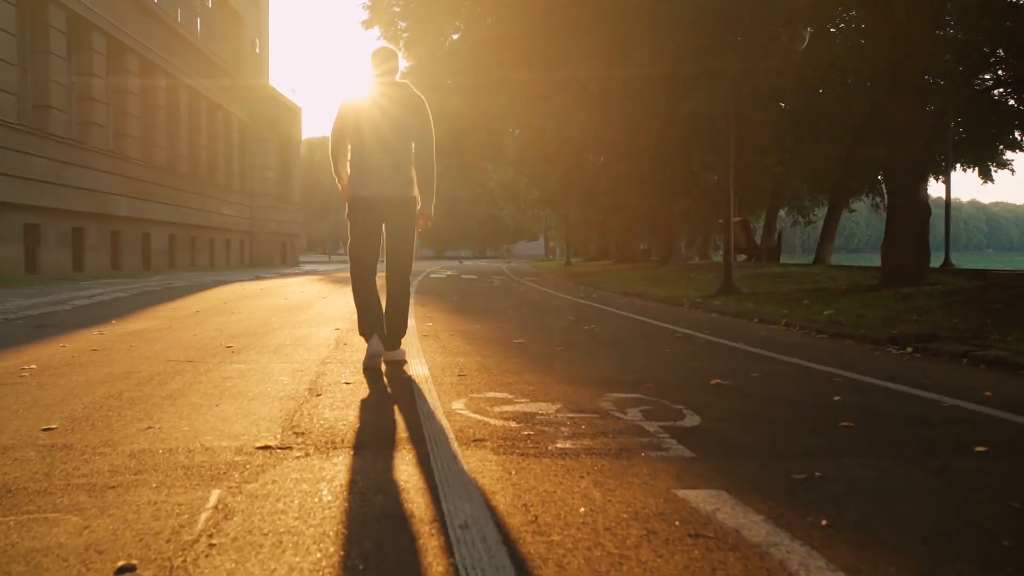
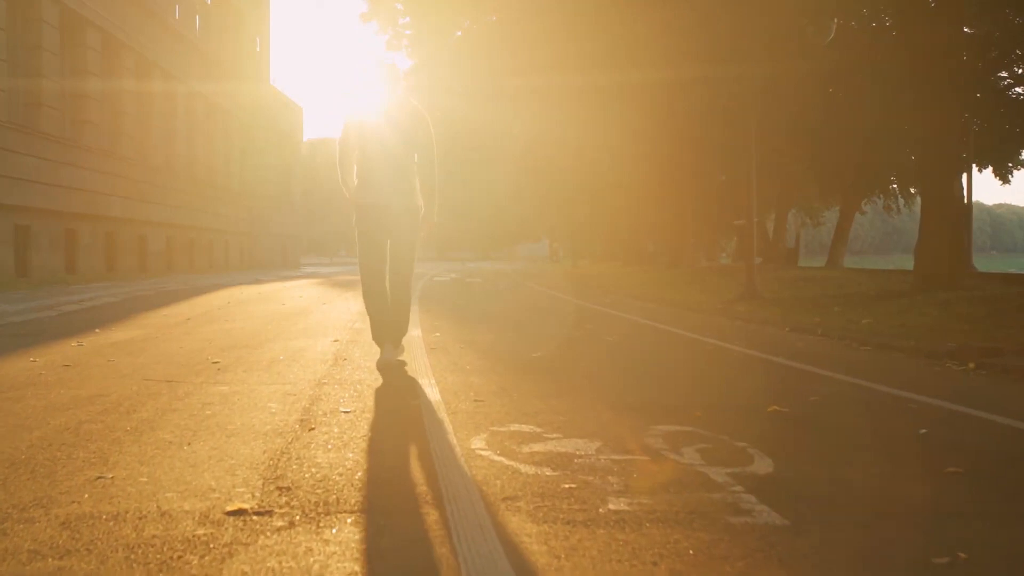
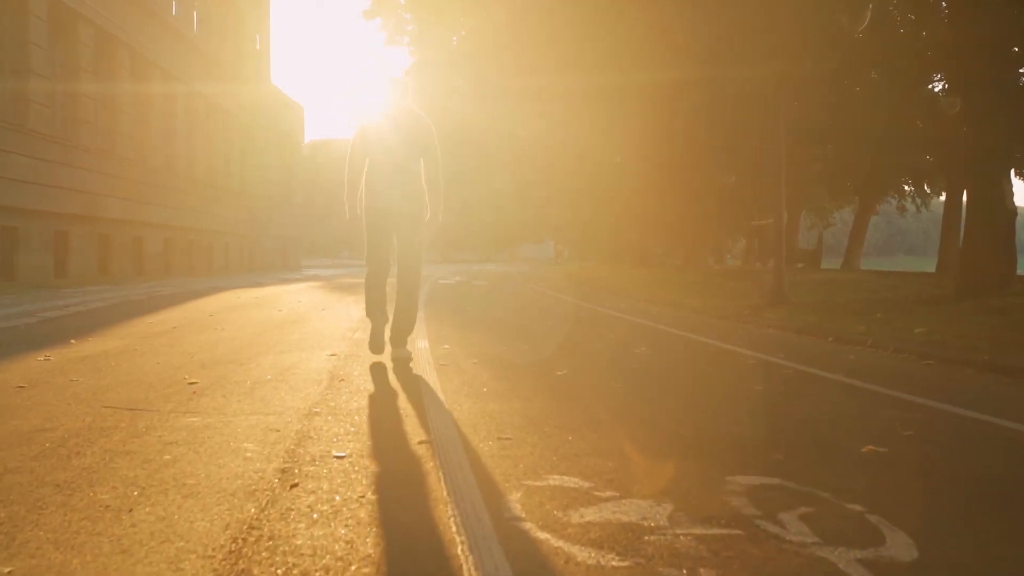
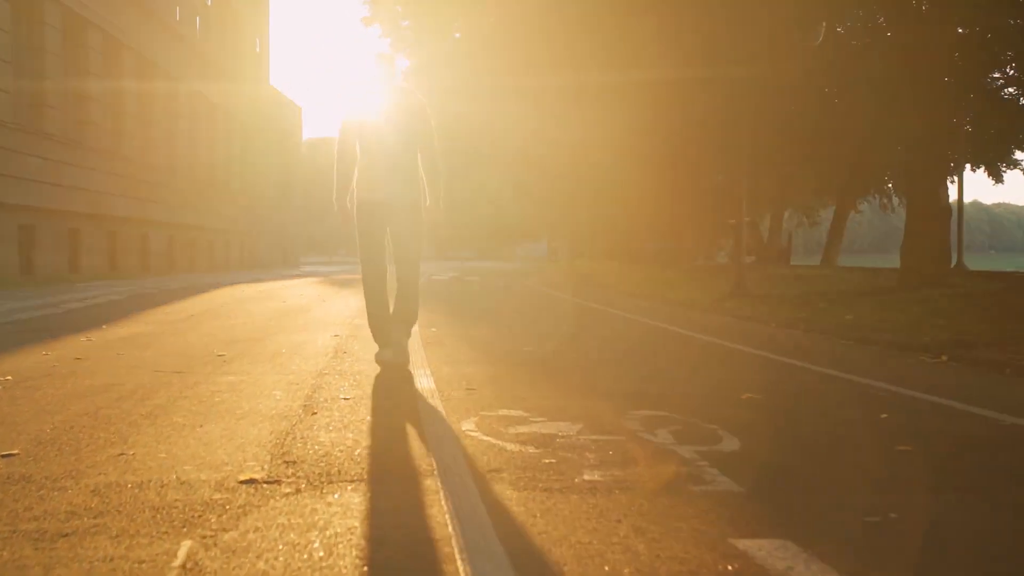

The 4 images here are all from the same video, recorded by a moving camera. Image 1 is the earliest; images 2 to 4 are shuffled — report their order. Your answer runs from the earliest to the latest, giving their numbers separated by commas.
4, 2, 3
